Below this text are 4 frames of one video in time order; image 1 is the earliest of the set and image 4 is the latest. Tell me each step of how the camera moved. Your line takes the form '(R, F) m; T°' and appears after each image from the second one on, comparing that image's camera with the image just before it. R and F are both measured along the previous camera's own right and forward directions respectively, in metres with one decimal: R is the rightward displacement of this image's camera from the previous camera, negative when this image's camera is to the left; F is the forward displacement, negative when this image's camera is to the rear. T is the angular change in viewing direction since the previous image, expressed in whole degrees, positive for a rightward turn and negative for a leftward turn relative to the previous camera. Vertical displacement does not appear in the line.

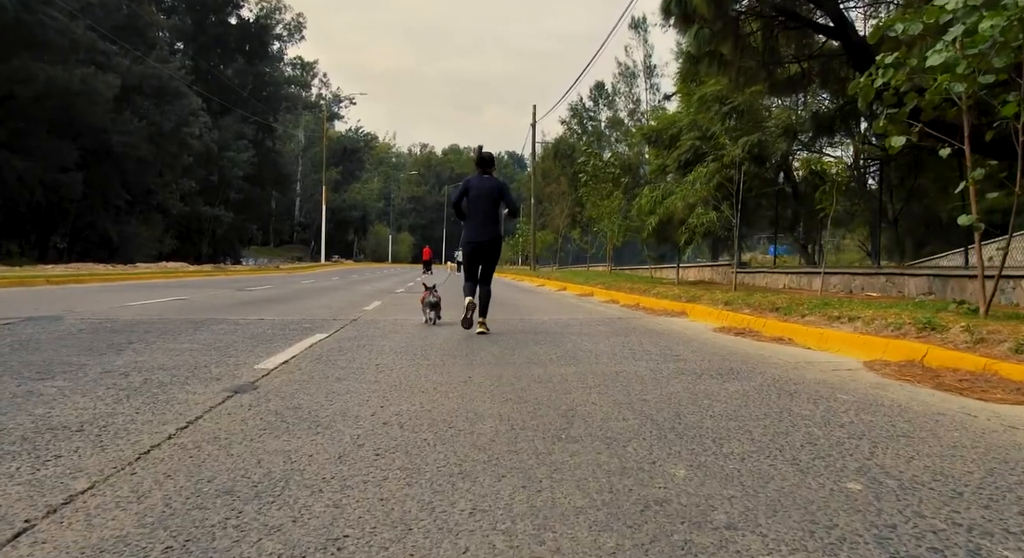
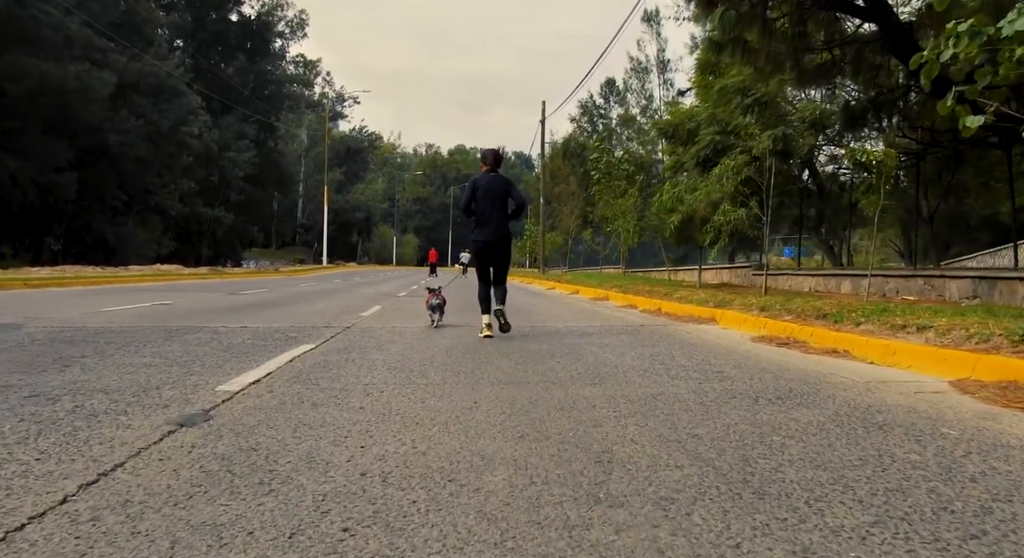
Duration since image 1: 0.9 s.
(-0.1, +1.3) m; 0°
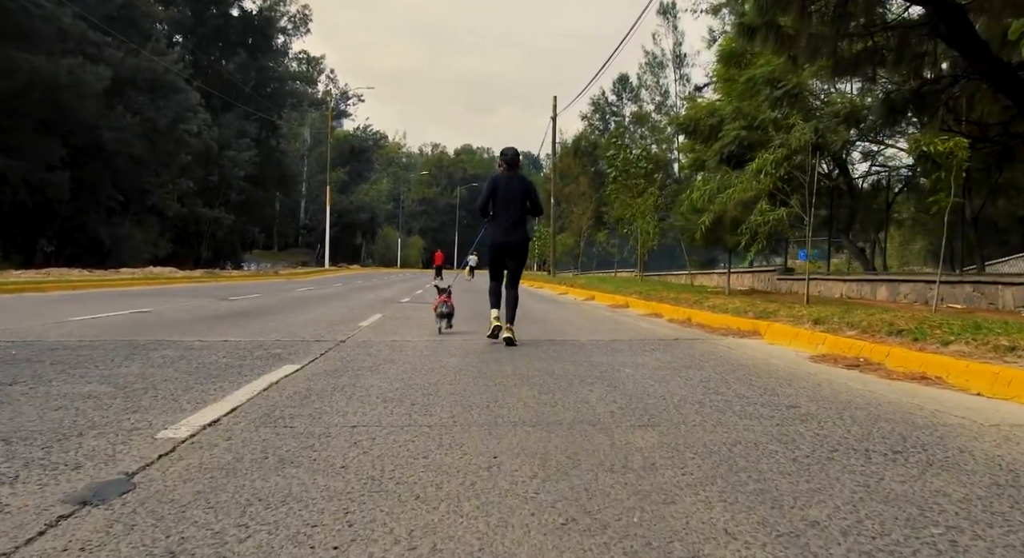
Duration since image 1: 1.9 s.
(-0.1, +1.4) m; 0°
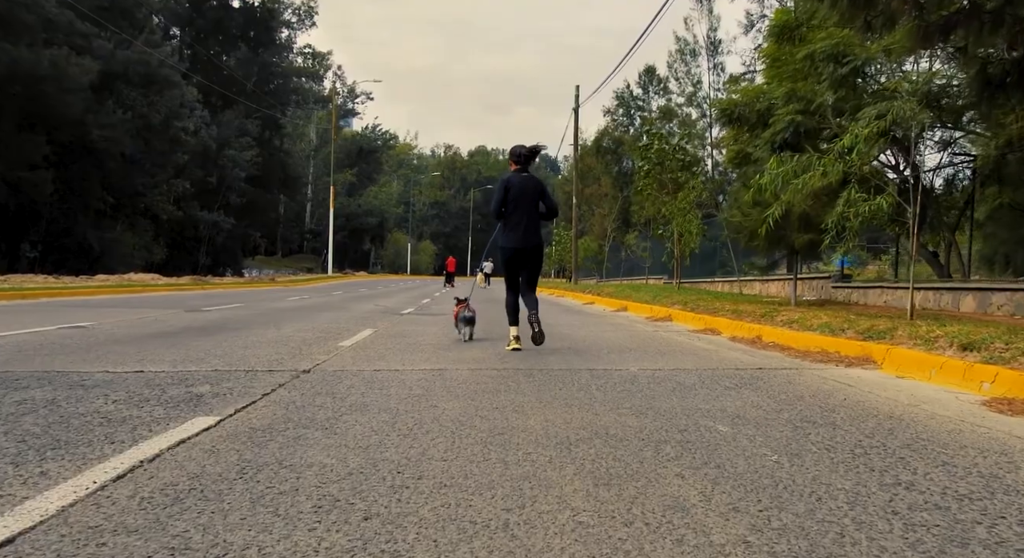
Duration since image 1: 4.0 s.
(-0.1, +2.8) m; -1°
